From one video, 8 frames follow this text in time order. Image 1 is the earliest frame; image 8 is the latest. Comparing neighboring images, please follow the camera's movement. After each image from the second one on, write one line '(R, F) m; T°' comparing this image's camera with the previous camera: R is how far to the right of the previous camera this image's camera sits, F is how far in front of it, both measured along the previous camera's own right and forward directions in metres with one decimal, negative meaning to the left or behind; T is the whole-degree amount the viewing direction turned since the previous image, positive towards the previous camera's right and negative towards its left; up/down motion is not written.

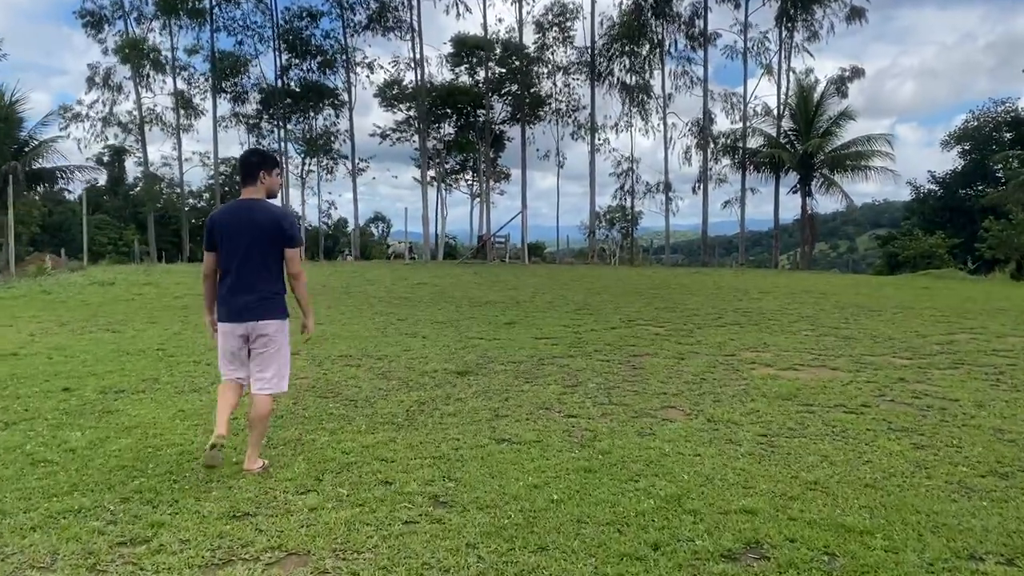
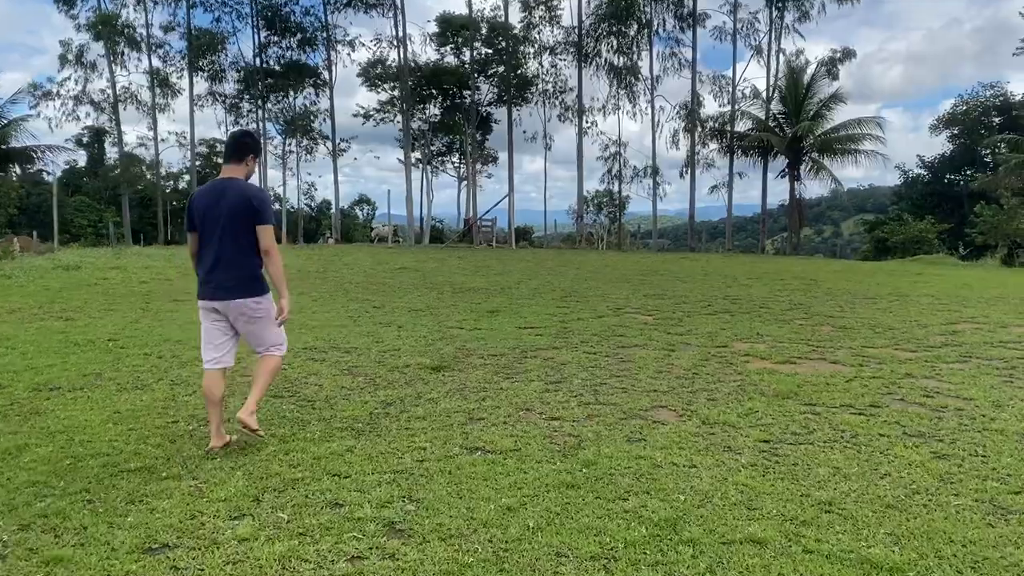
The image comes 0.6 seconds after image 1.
(+0.1, +0.5) m; +1°
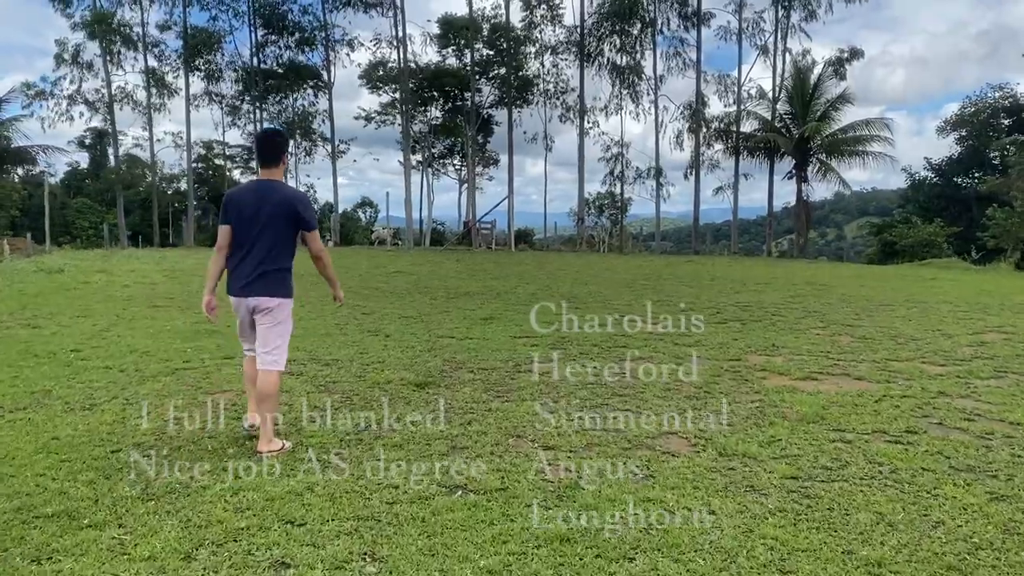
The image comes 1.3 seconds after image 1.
(+0.1, +0.5) m; 0°
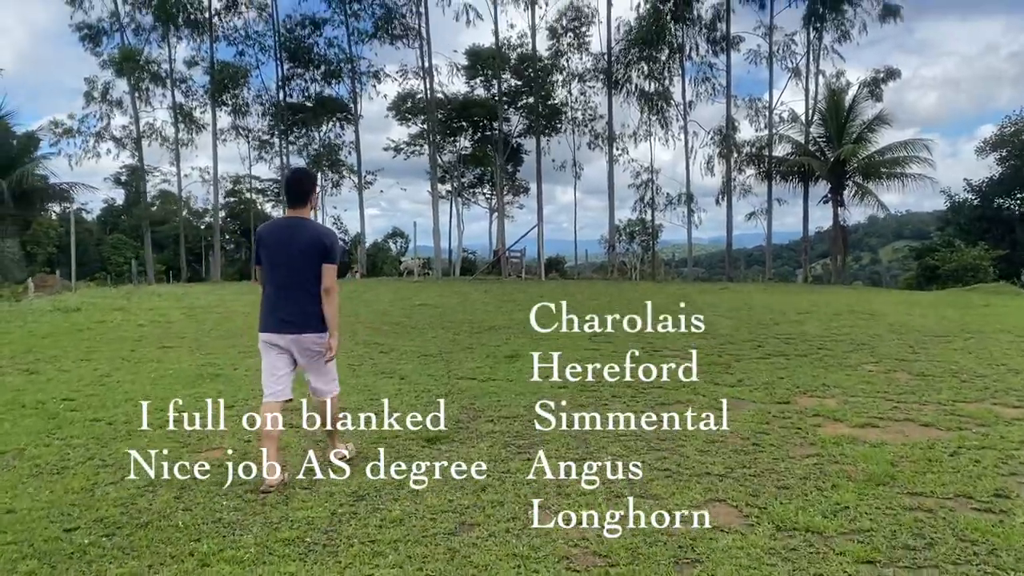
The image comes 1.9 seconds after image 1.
(+0.1, +0.5) m; -2°
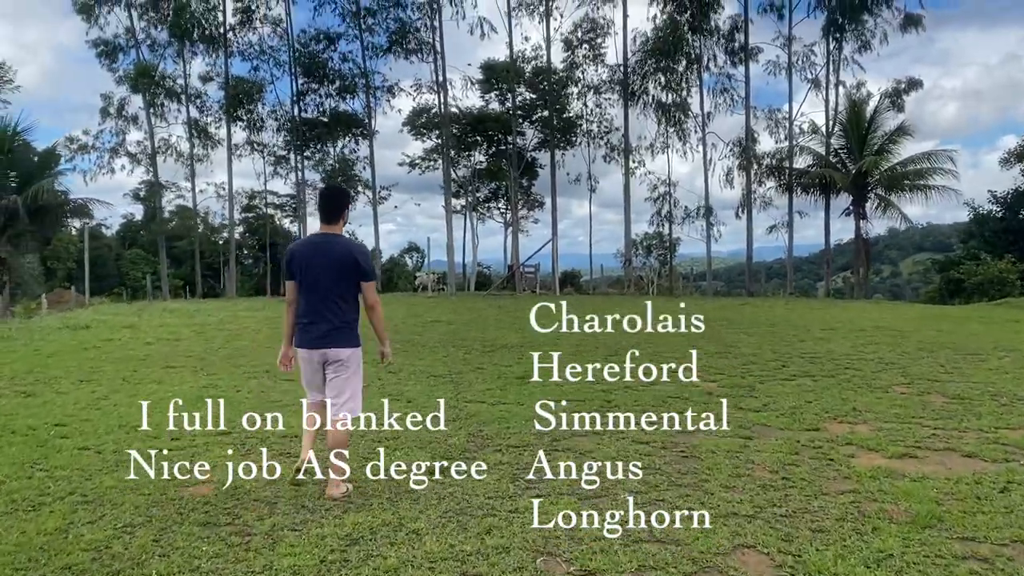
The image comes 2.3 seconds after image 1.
(0.0, +0.3) m; -1°
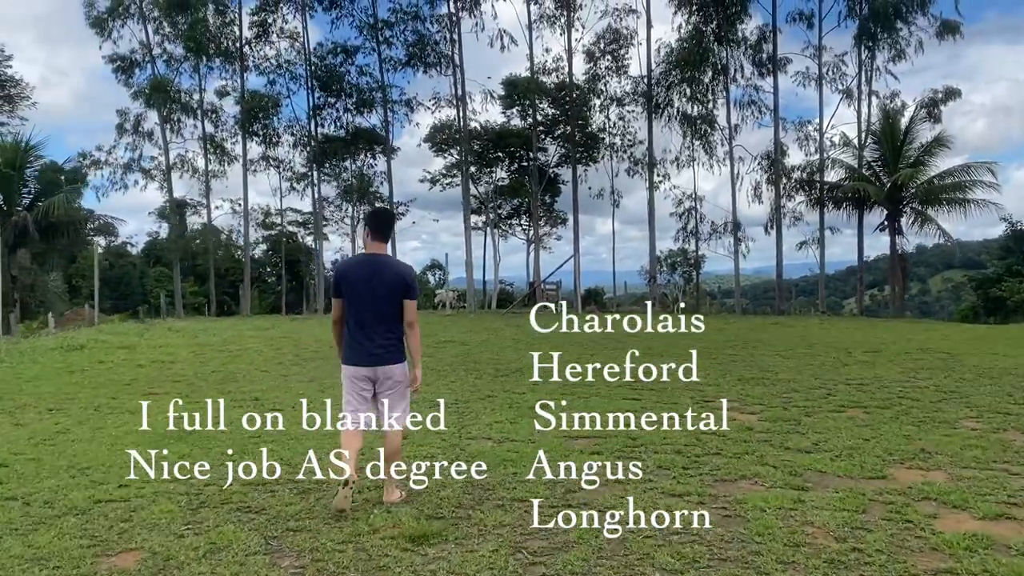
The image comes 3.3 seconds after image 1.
(+0.1, +0.8) m; -2°
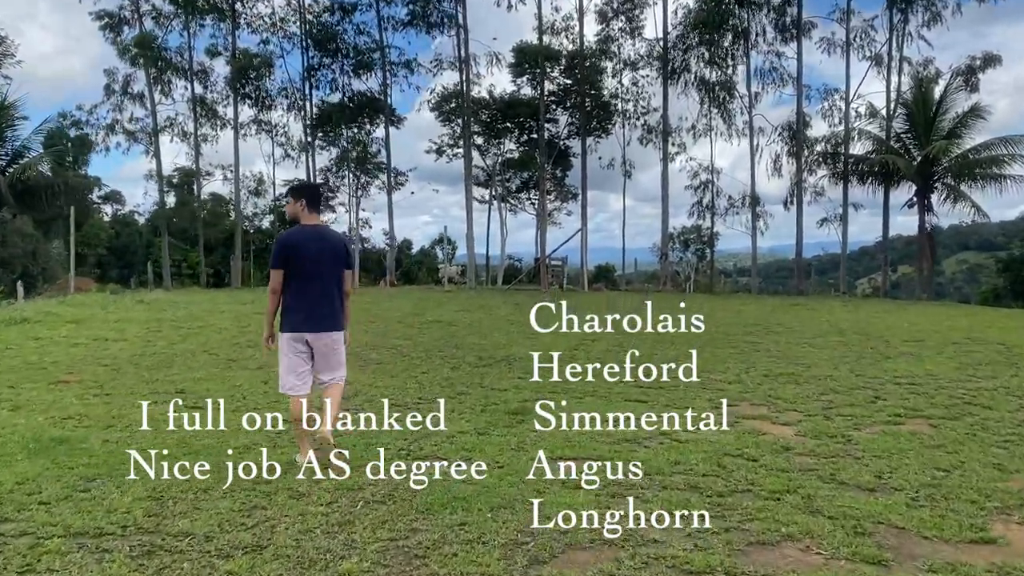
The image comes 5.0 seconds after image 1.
(+0.3, +1.4) m; -1°
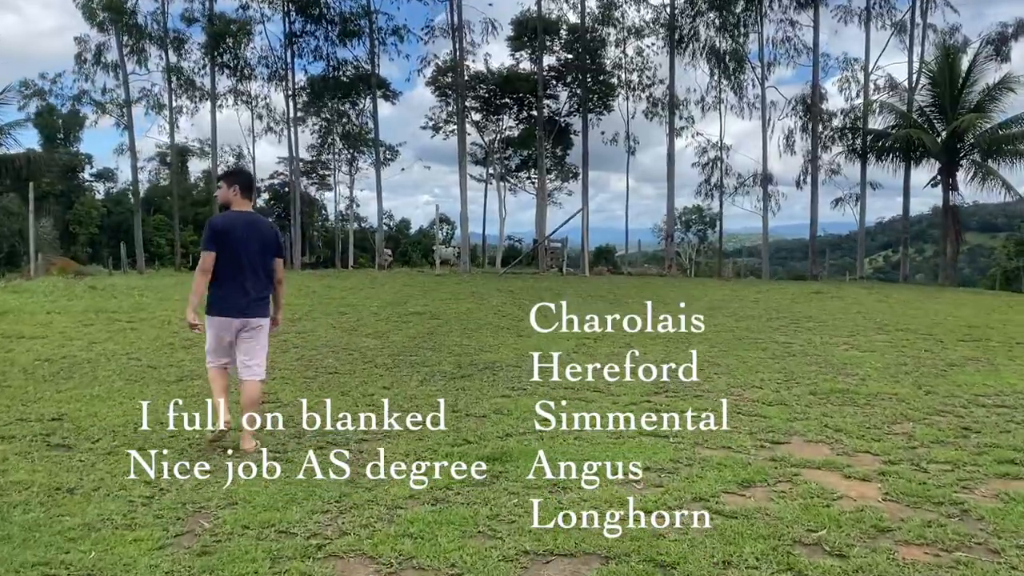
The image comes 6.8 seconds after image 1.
(+0.1, +1.5) m; 0°
